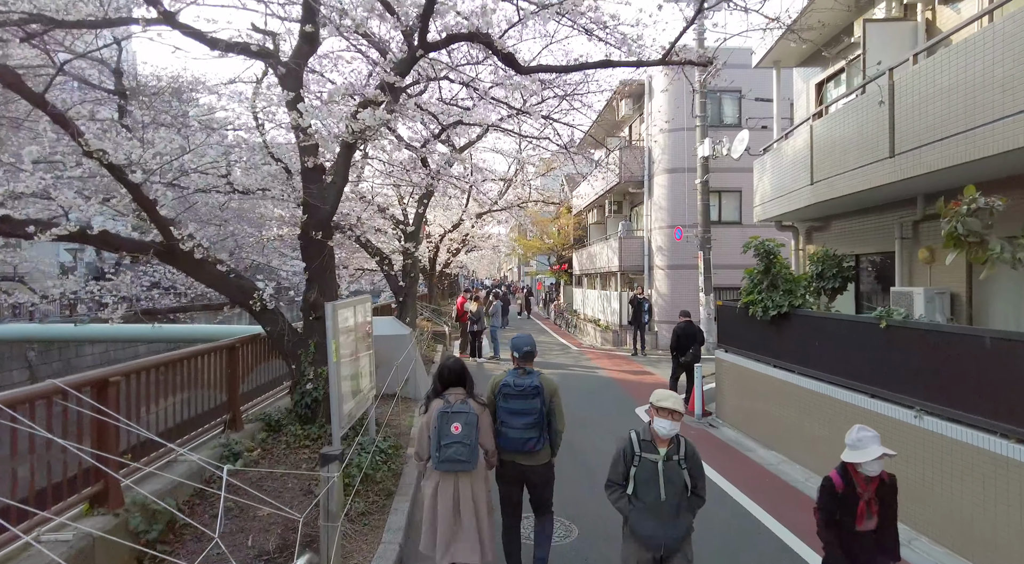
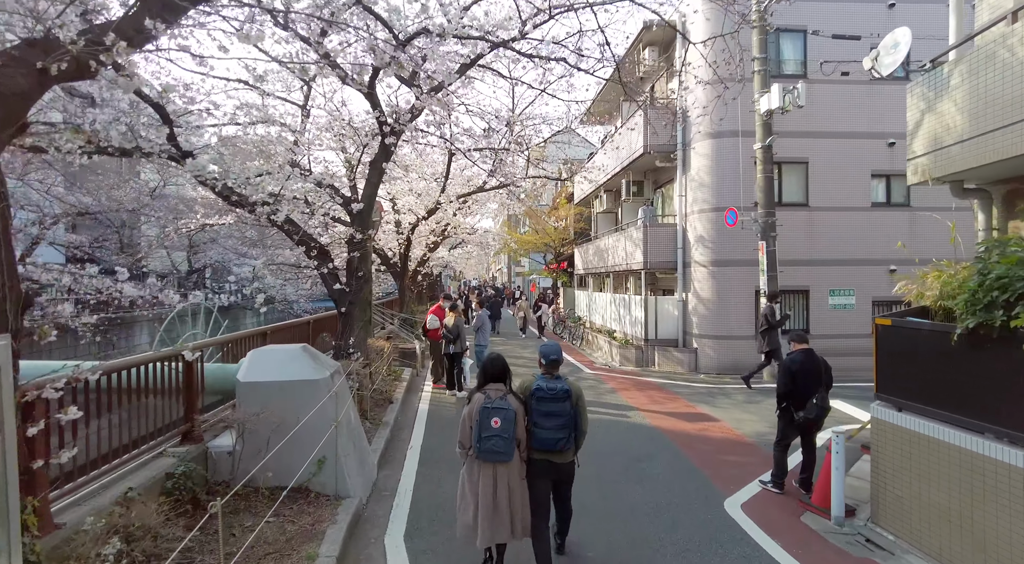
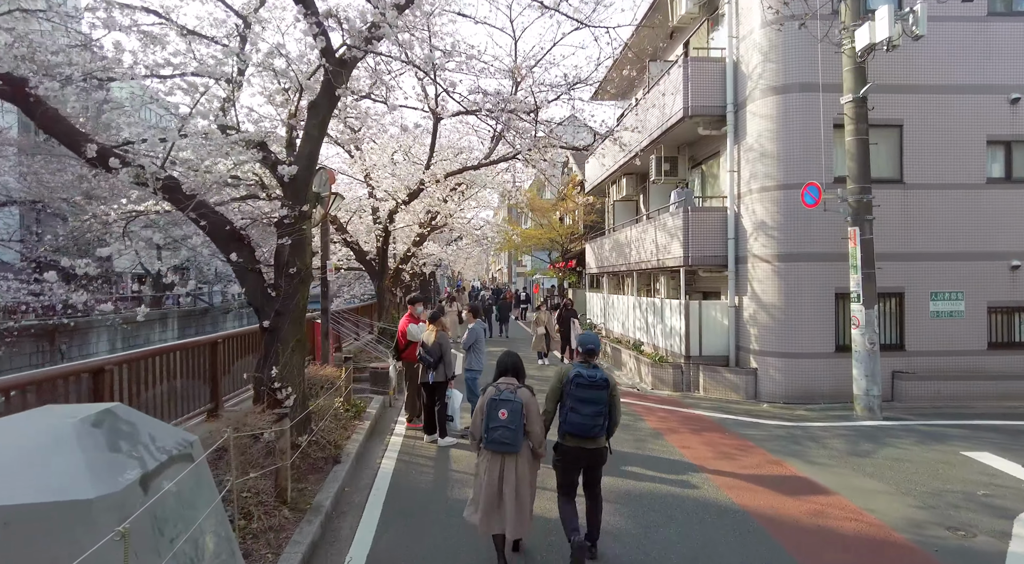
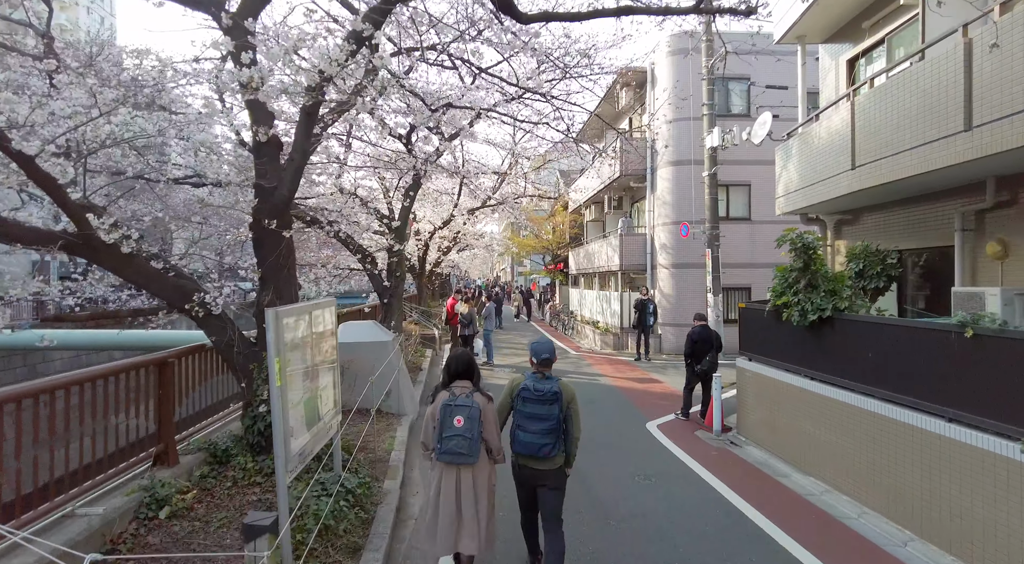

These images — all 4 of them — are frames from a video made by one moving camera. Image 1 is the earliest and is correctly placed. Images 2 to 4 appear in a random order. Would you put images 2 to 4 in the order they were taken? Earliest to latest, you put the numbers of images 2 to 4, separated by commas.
4, 2, 3
